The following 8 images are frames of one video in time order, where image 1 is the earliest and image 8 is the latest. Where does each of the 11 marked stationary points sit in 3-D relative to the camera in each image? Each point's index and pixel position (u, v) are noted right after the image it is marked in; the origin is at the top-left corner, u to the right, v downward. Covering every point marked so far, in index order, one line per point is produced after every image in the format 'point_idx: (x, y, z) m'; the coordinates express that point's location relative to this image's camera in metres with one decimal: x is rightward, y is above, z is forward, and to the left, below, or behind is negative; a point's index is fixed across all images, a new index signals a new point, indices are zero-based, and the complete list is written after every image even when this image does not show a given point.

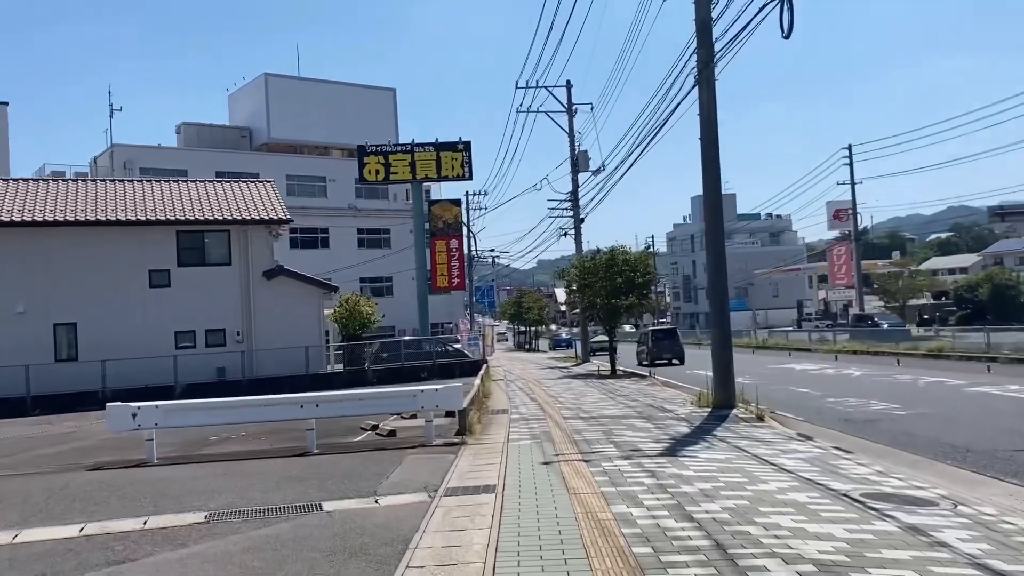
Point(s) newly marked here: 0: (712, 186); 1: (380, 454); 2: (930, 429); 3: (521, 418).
0: (+4.0, +2.1, +17.2) m
1: (-1.9, -2.4, +12.3) m
2: (+6.8, -2.3, +13.9) m
3: (+0.2, -2.5, +16.5) m
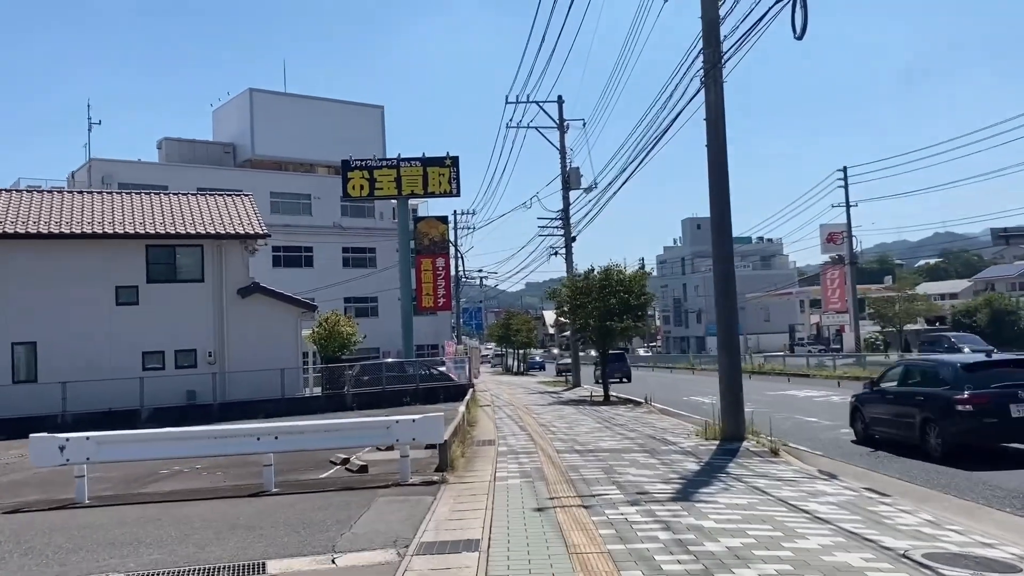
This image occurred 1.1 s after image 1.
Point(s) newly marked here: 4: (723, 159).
0: (+3.8, +1.7, +15.8) m
1: (-2.0, -2.6, +10.6) m
2: (+6.6, -2.6, +12.4) m
3: (0.0, -2.8, +14.9) m
4: (+3.9, +2.4, +15.8) m
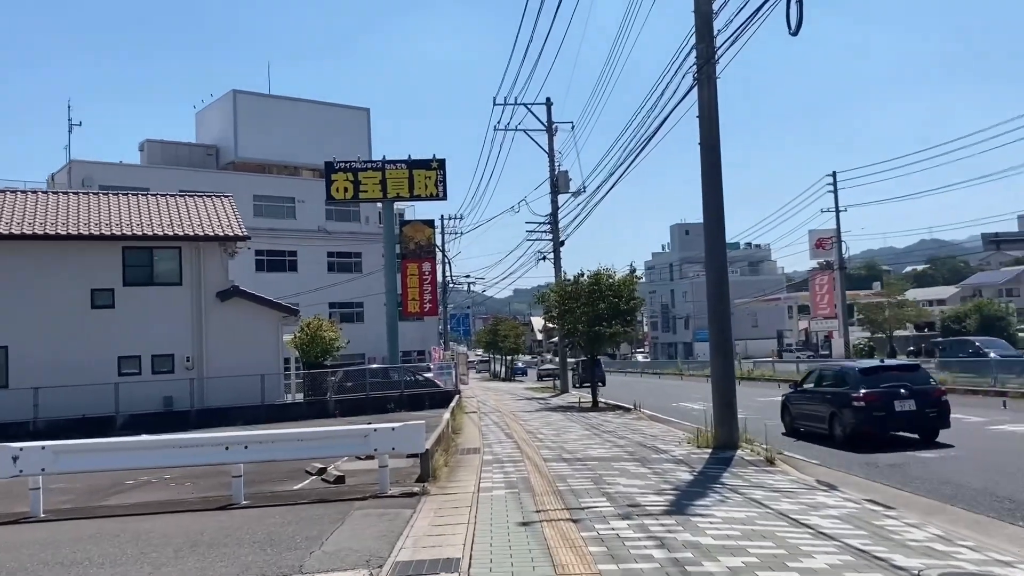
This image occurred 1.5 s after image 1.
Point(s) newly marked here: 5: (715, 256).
0: (+3.6, +1.7, +15.3) m
1: (-2.2, -2.6, +10.0) m
2: (+6.4, -2.6, +11.9) m
3: (-0.3, -2.9, +14.3) m
4: (+3.7, +2.3, +15.3) m
5: (+3.6, +0.6, +15.2) m
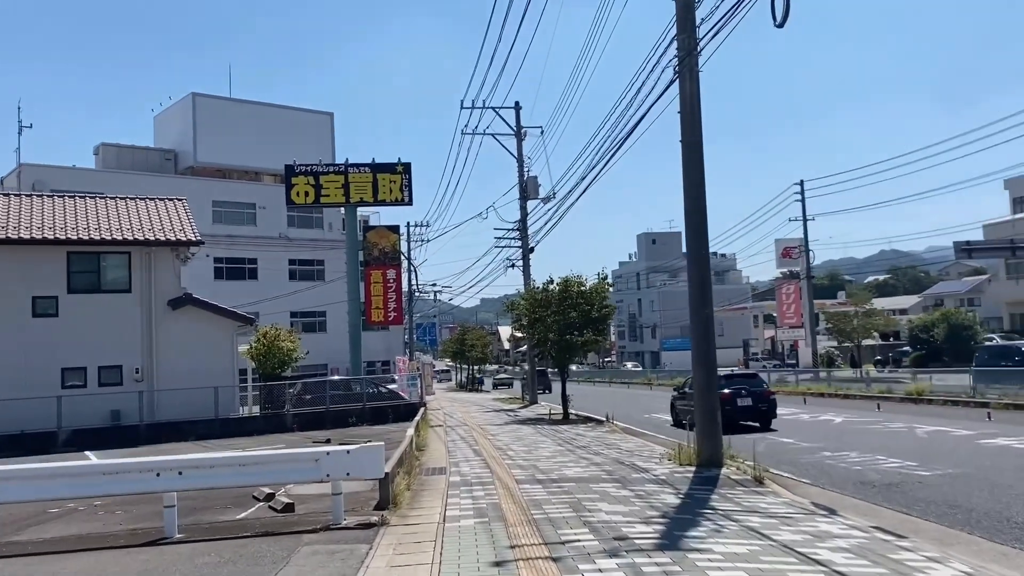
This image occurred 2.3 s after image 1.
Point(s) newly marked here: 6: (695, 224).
0: (+3.1, +1.6, +14.3) m
1: (-2.5, -2.6, +8.8) m
2: (+6.0, -2.7, +11.0) m
3: (-0.8, -3.0, +13.2) m
4: (+3.1, +2.2, +14.4) m
5: (+3.1, +0.5, +14.3) m
6: (+3.1, +1.1, +14.3) m
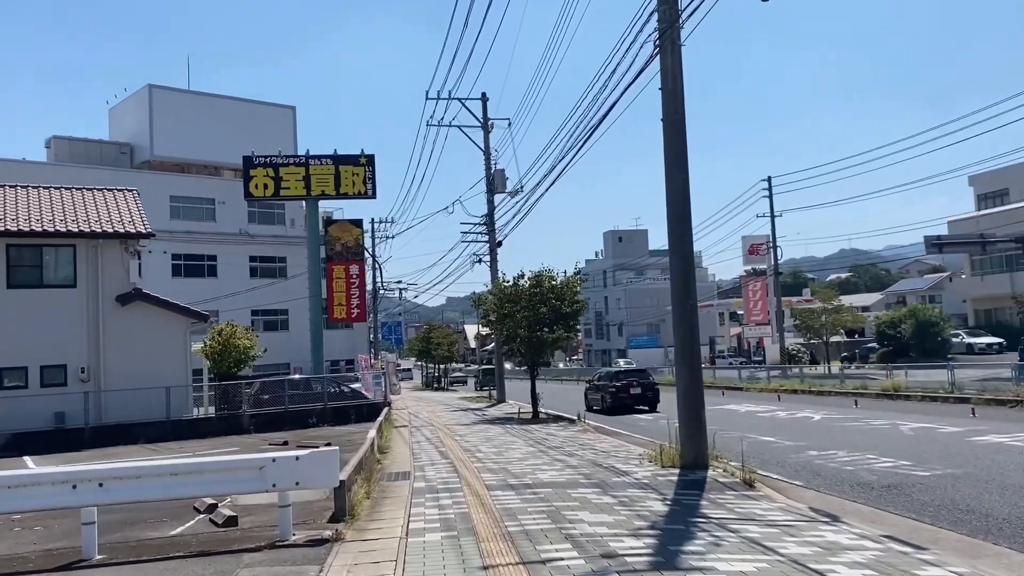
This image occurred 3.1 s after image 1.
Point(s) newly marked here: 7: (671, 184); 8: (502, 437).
0: (+2.6, +1.7, +13.3) m
1: (-2.8, -2.5, +7.6) m
2: (+5.7, -2.5, +10.2) m
3: (-1.2, -2.8, +12.1) m
4: (+2.7, +2.4, +13.4) m
5: (+2.6, +0.7, +13.3) m
6: (+2.6, +1.2, +13.3) m
7: (+2.5, +1.7, +13.4) m
8: (-0.2, -3.4, +19.4) m
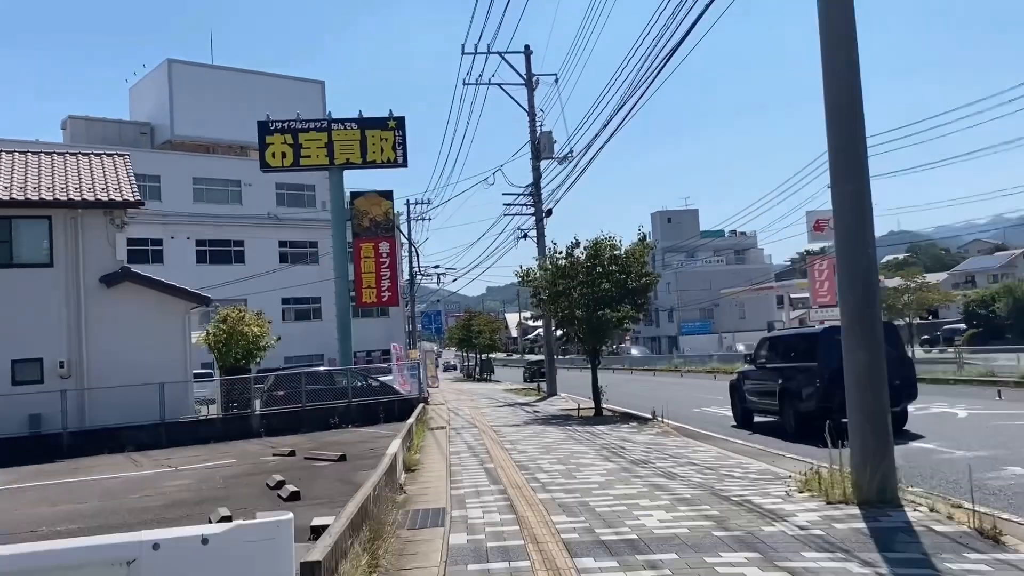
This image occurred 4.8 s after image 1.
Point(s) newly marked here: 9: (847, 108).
0: (+3.4, +2.3, +8.7) m
1: (-2.2, -2.0, +3.3) m
2: (+6.4, -1.9, +5.5) m
3: (-0.4, -2.3, +7.7) m
4: (+3.4, +3.0, +8.8) m
5: (+3.4, +1.3, +8.7) m
6: (+3.4, +1.8, +8.7) m
7: (+3.3, +2.2, +8.8) m
8: (+0.9, -2.8, +15.0) m
9: (+3.4, +1.8, +8.7) m
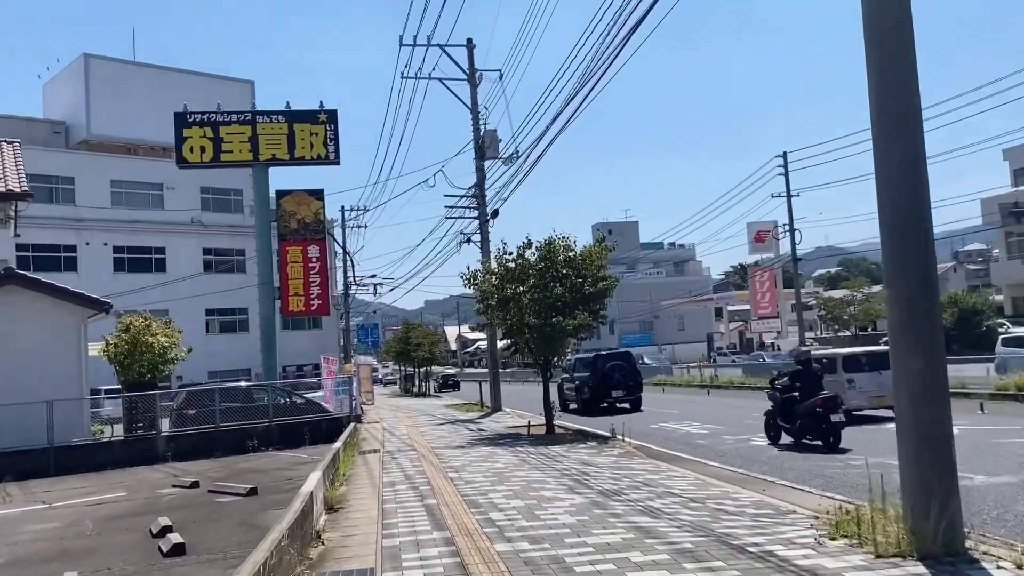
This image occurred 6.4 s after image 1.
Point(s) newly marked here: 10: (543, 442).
0: (+3.0, +2.4, +6.8) m
1: (-2.2, -1.8, +0.9) m
2: (+6.2, -1.8, +3.7) m
3: (-0.7, -2.2, +5.4) m
4: (+3.1, +3.1, +6.9) m
5: (+3.1, +1.3, +6.8) m
6: (+3.0, +1.9, +6.8) m
7: (+2.9, +2.3, +6.8) m
8: (+0.1, -2.8, +12.8) m
9: (+3.1, +1.9, +6.8) m
10: (+0.6, -3.3, +18.5) m
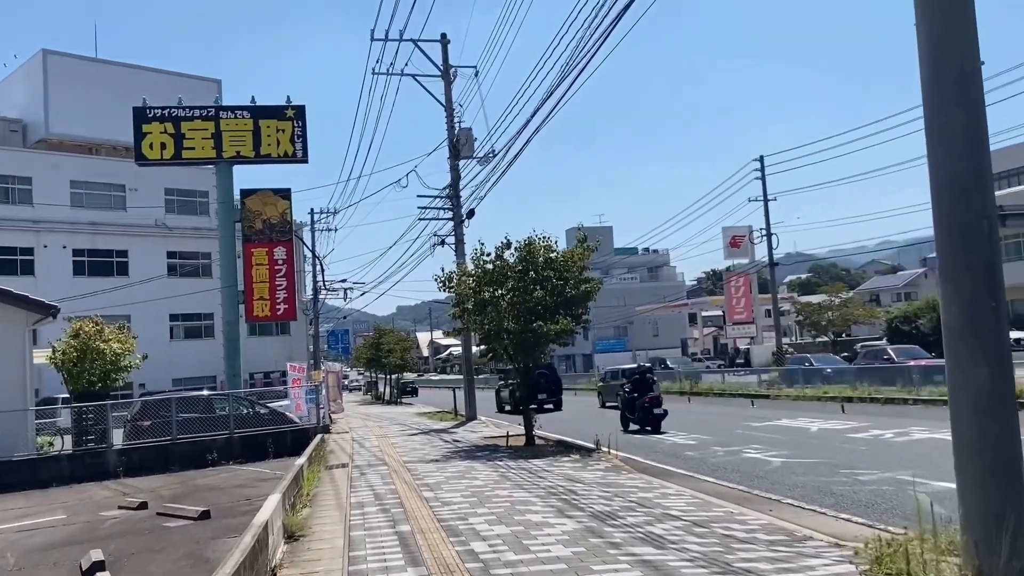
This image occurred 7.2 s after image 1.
0: (+2.9, +2.4, +5.8) m
1: (-2.0, -1.8, -0.2) m
2: (+6.3, -1.7, +2.8) m
3: (-0.7, -2.1, +4.3) m
4: (+3.0, +3.1, +5.9) m
5: (+3.0, +1.4, +5.8) m
6: (+3.0, +2.0, +5.8) m
7: (+2.9, +2.4, +5.9) m
8: (-0.1, -2.8, +11.7) m
9: (+3.0, +1.9, +5.8) m
10: (+0.2, -3.4, +17.4) m
